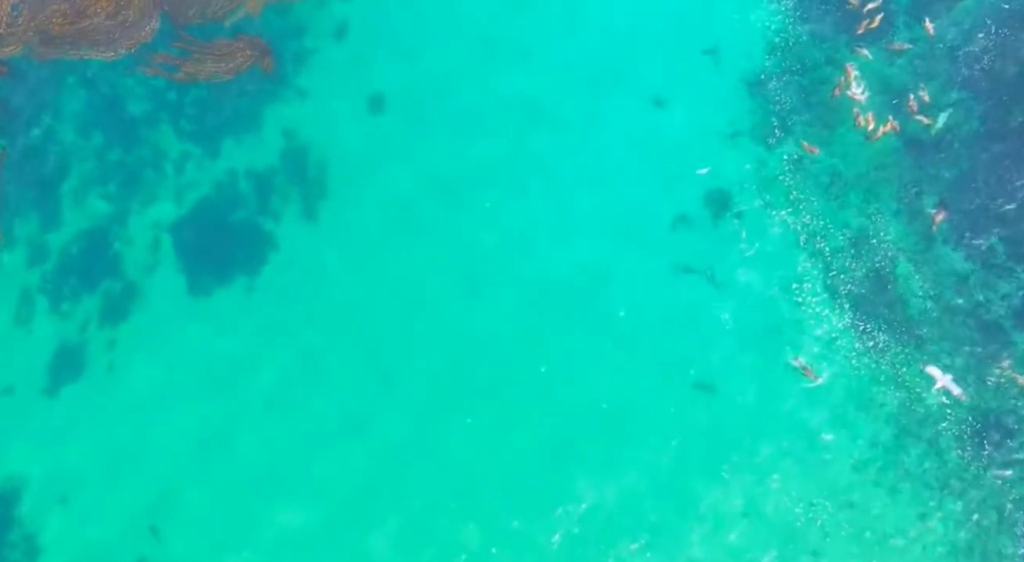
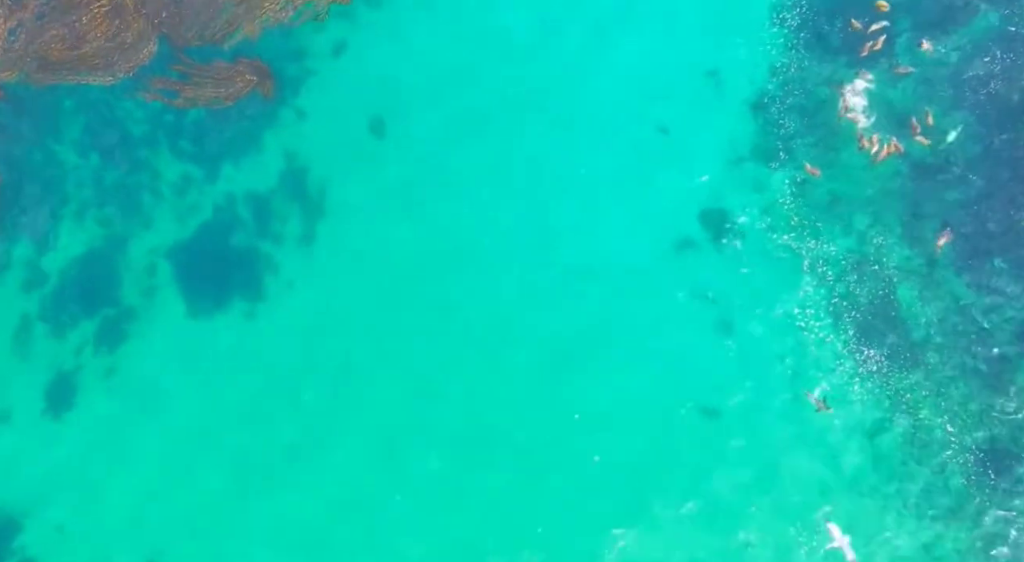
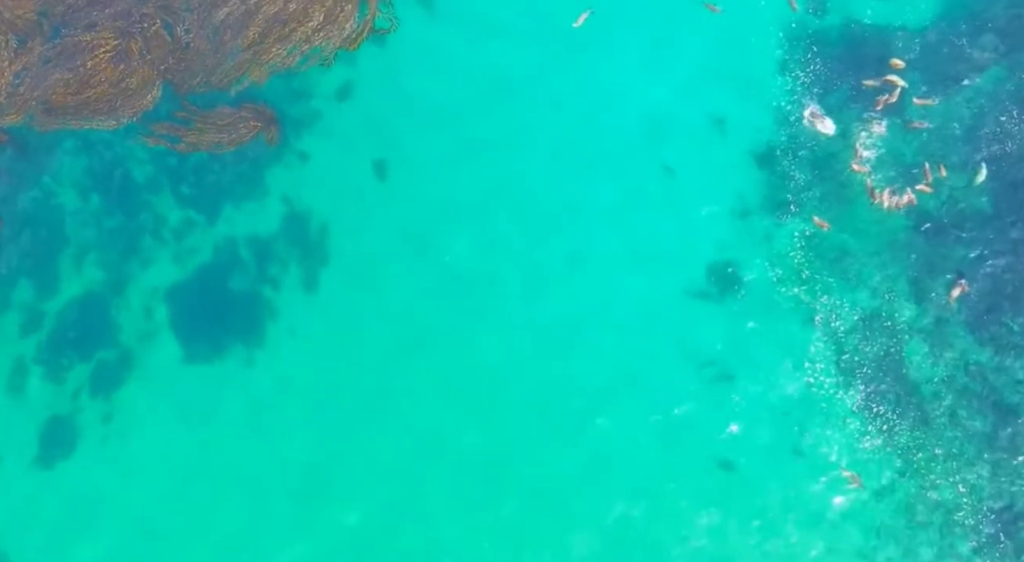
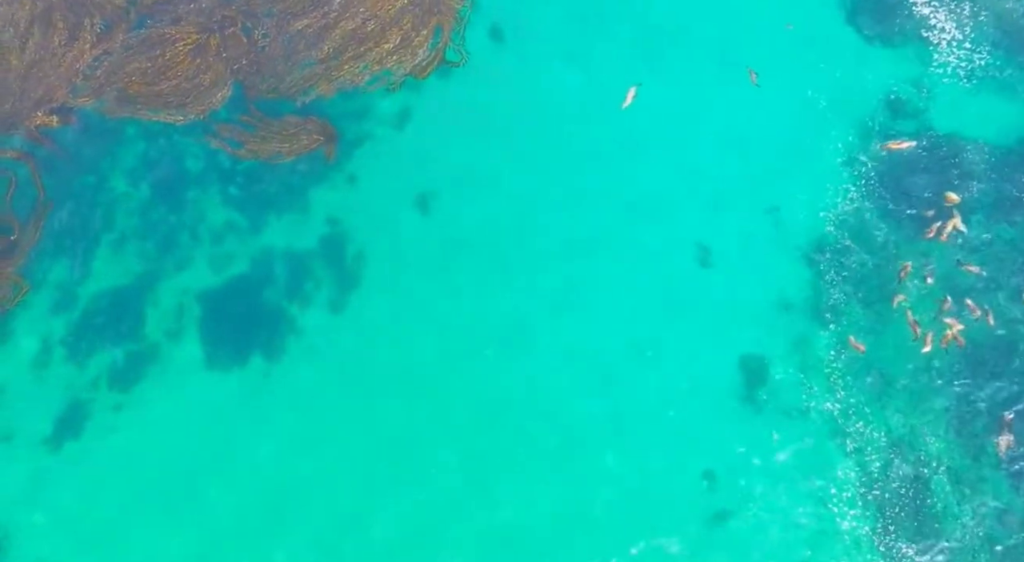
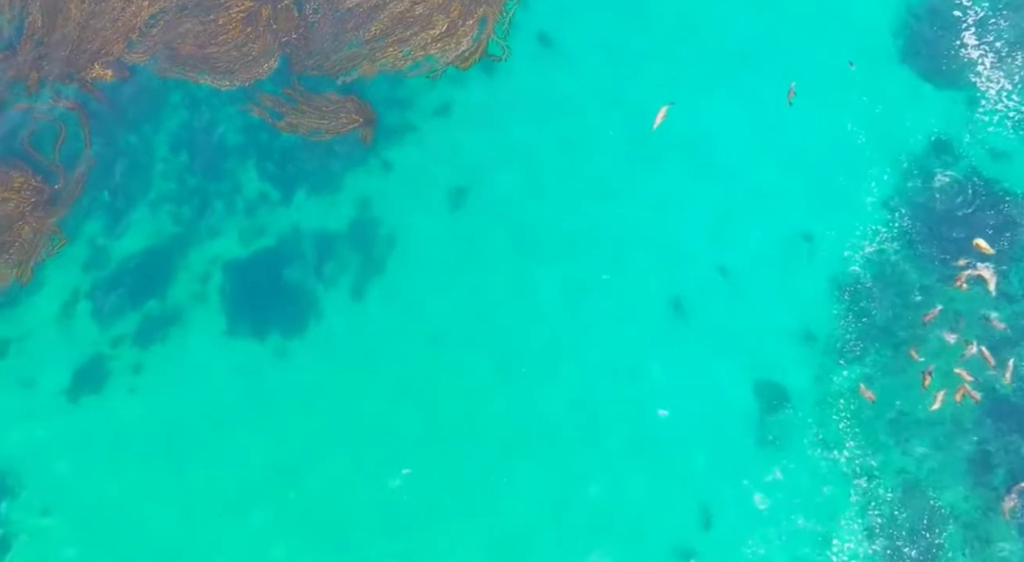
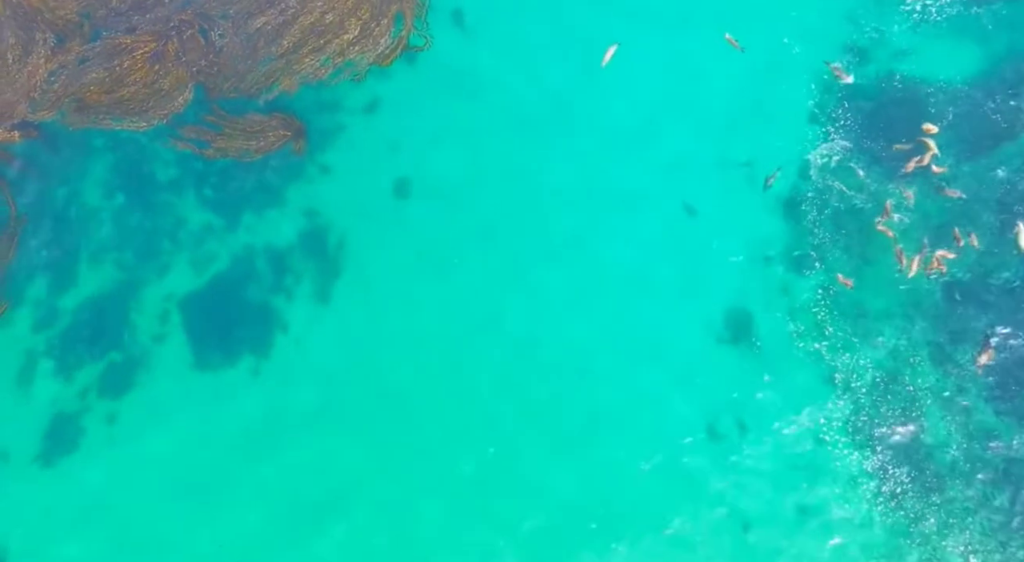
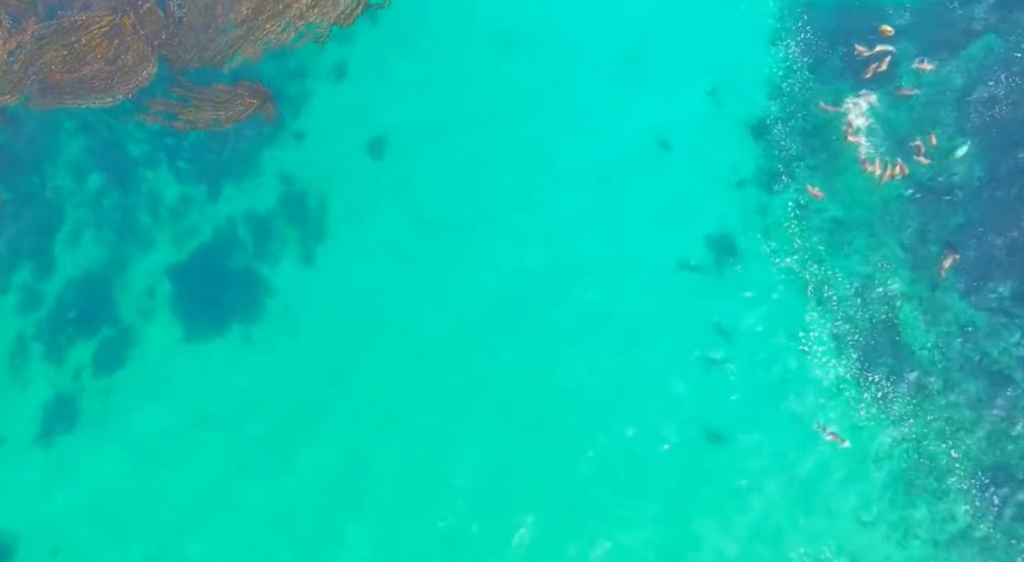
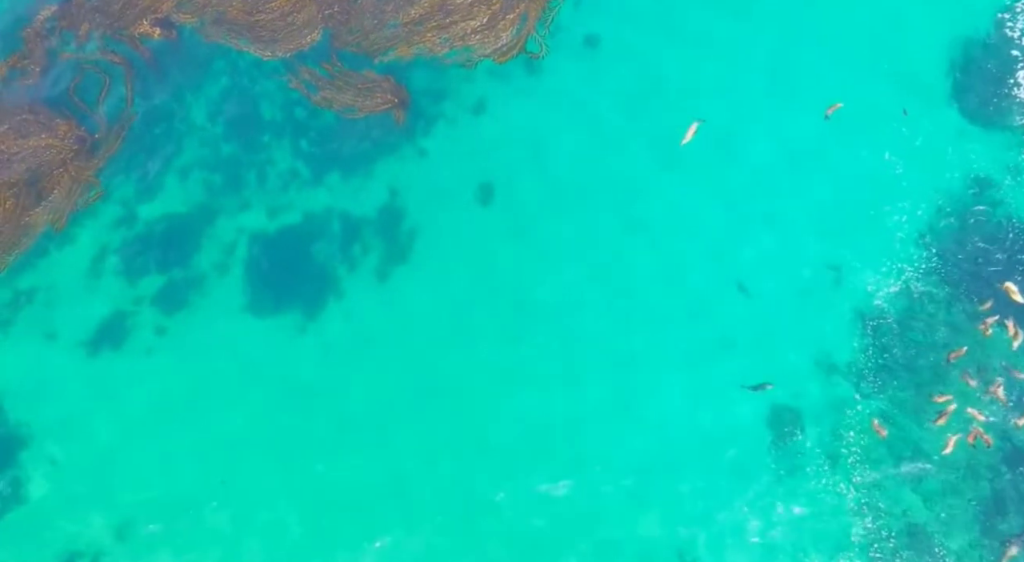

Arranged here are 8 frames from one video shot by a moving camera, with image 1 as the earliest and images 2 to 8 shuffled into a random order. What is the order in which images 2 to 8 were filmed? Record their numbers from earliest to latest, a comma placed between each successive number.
2, 7, 3, 6, 4, 5, 8
